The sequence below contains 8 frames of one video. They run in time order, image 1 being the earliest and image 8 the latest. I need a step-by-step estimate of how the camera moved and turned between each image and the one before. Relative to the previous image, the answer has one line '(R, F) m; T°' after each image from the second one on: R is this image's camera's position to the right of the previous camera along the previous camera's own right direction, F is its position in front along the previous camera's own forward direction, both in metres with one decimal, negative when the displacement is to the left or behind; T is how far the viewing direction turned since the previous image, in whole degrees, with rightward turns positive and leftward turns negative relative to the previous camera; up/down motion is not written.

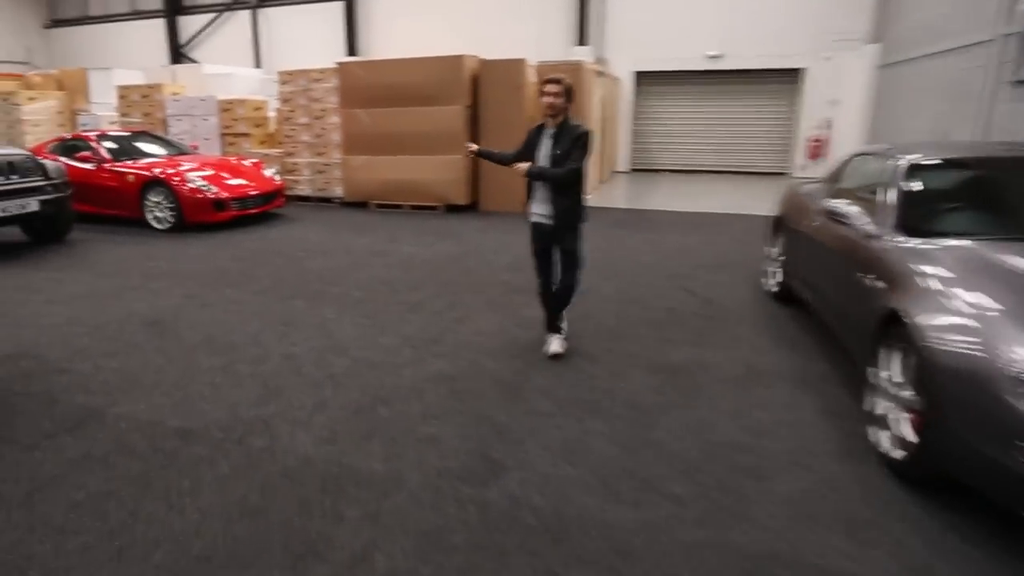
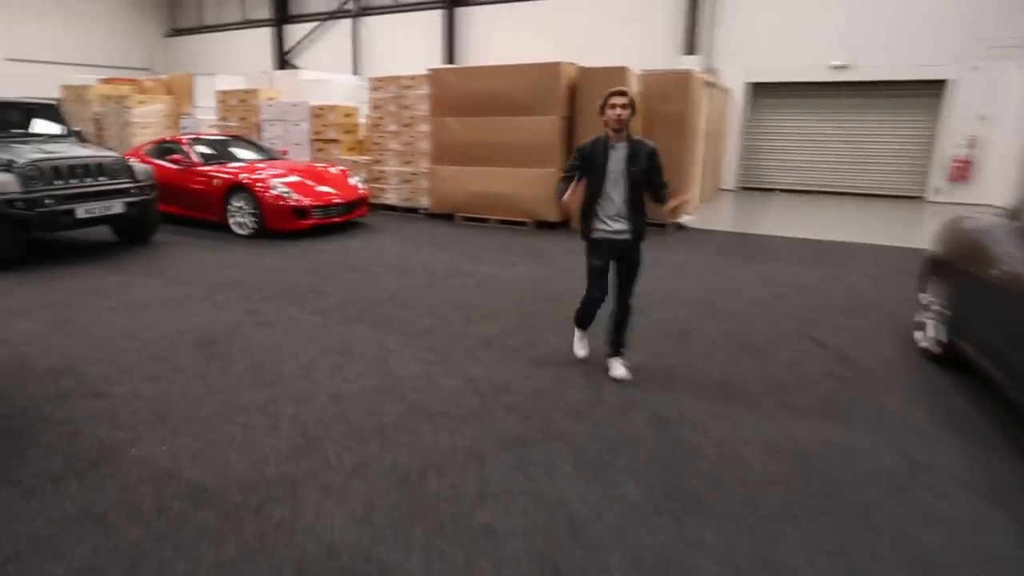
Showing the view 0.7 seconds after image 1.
(0.0, +0.8) m; -7°
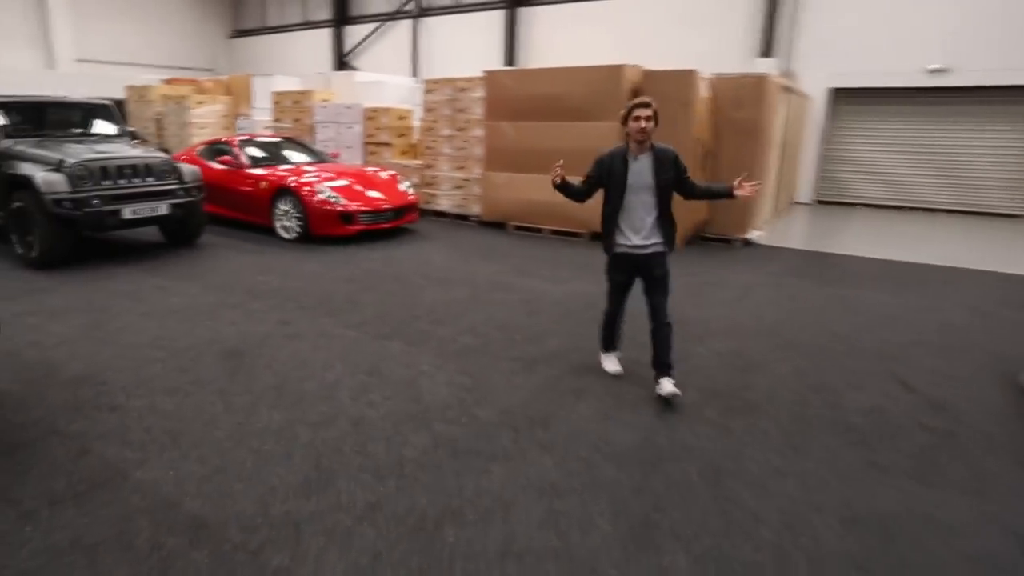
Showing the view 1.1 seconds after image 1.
(+0.1, +0.4) m; -5°
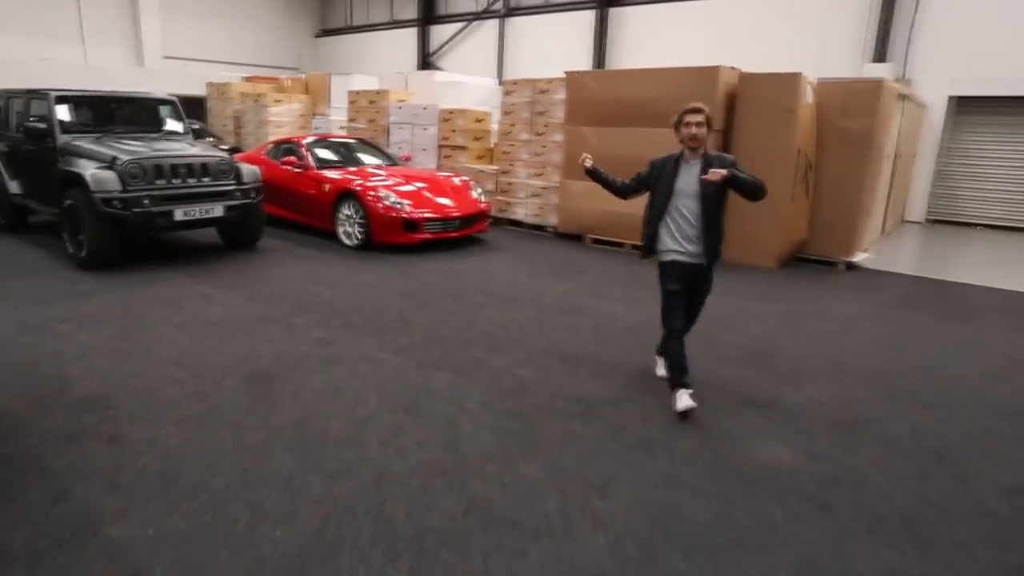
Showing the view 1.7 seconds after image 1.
(+0.1, +0.7) m; -7°
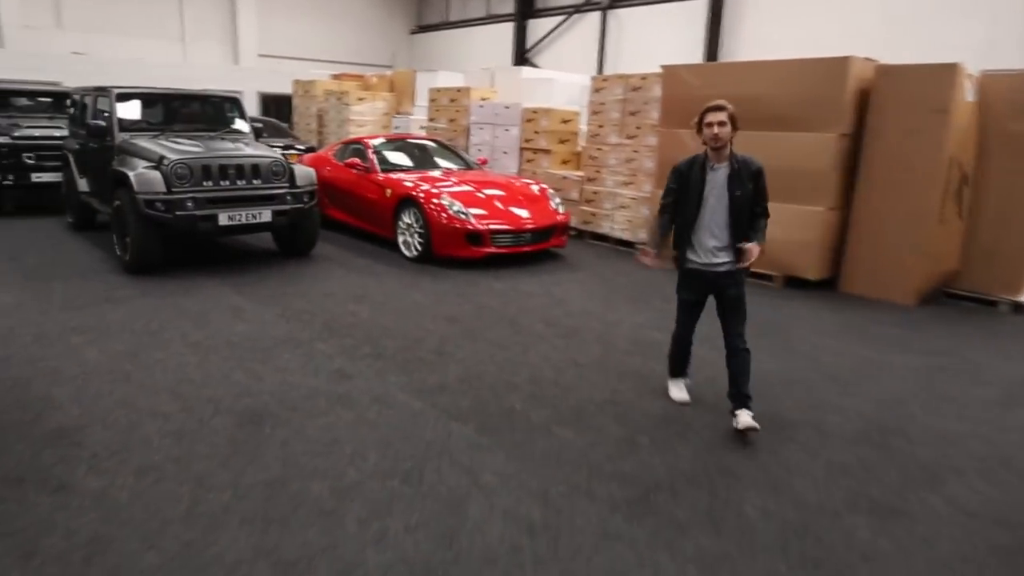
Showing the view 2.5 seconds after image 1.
(+0.3, +0.8) m; -9°
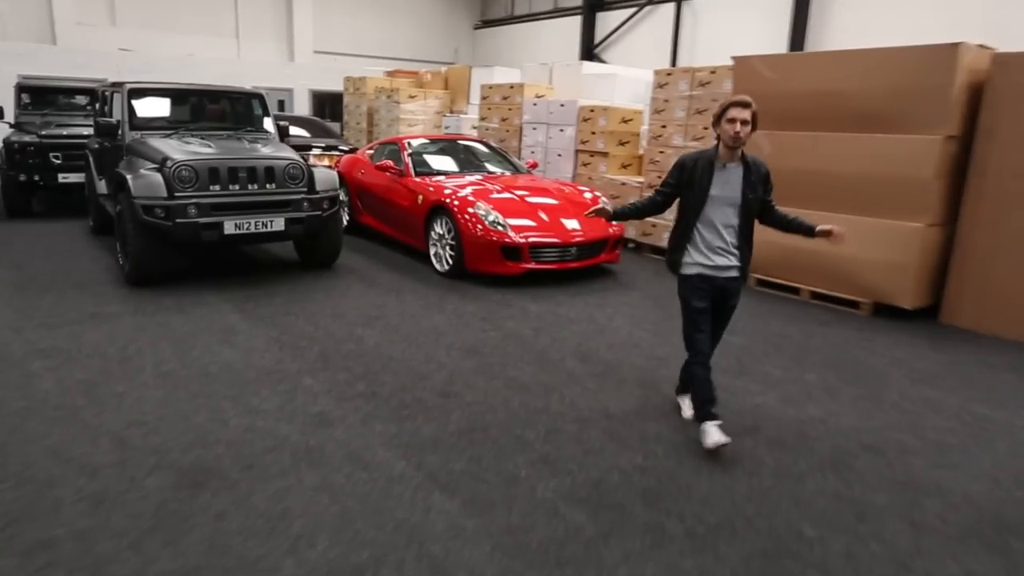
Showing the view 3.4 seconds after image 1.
(+0.3, +0.8) m; -6°
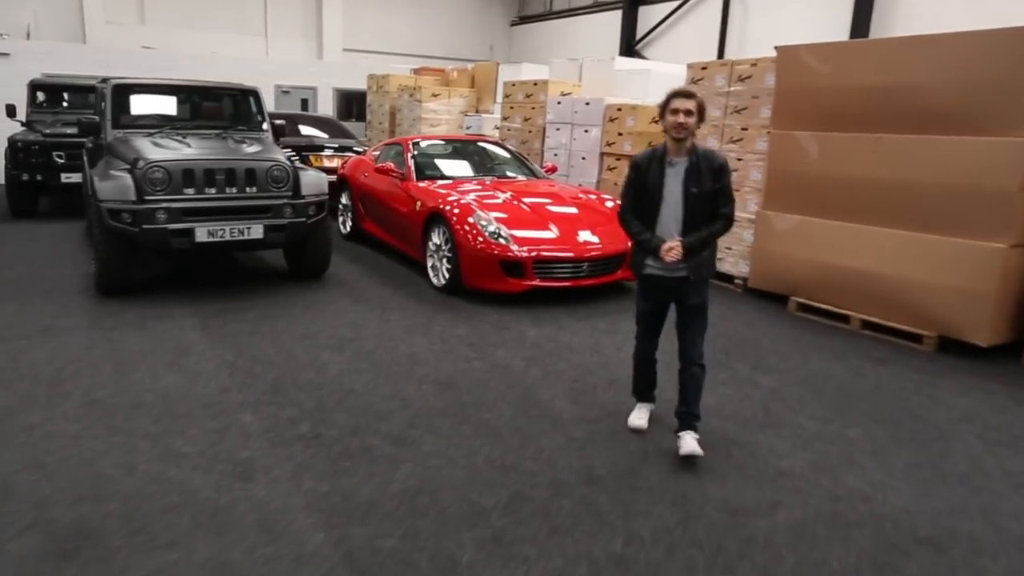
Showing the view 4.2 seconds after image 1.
(+0.3, +0.6) m; -4°
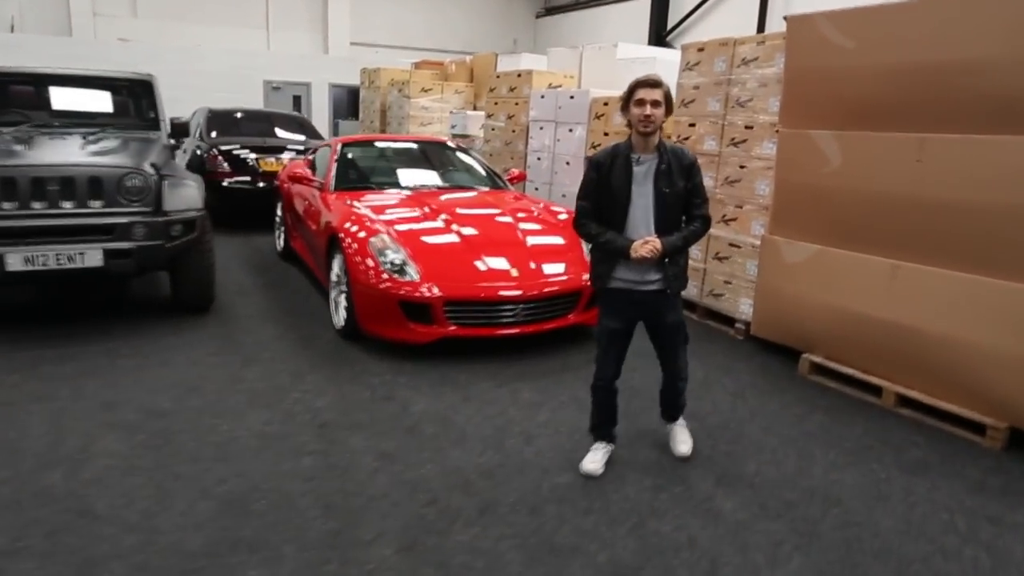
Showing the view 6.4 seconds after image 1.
(+0.8, +1.3) m; -5°
